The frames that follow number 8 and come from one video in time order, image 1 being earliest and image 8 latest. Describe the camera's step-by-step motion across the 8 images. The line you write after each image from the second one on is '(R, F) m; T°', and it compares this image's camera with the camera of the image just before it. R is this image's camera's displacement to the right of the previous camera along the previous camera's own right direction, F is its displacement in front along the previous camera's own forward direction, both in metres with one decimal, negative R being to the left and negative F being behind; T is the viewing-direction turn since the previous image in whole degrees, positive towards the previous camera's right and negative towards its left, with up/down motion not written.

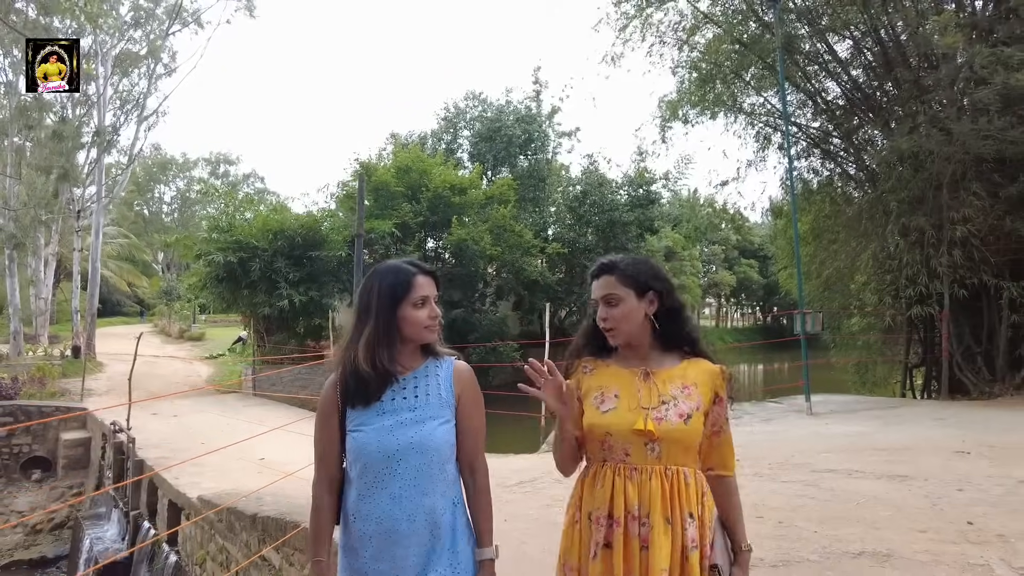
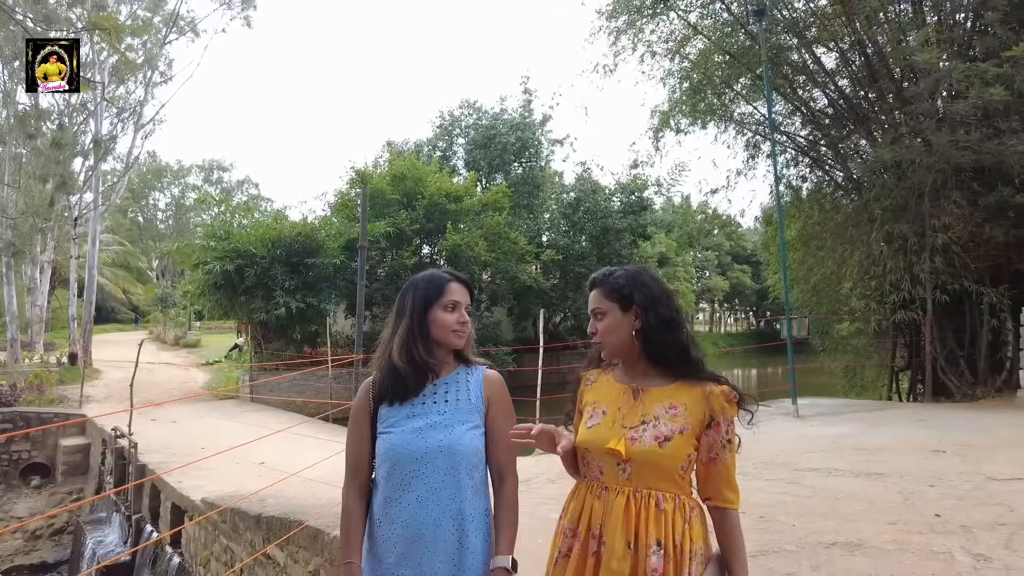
(0.0, -0.2) m; 0°
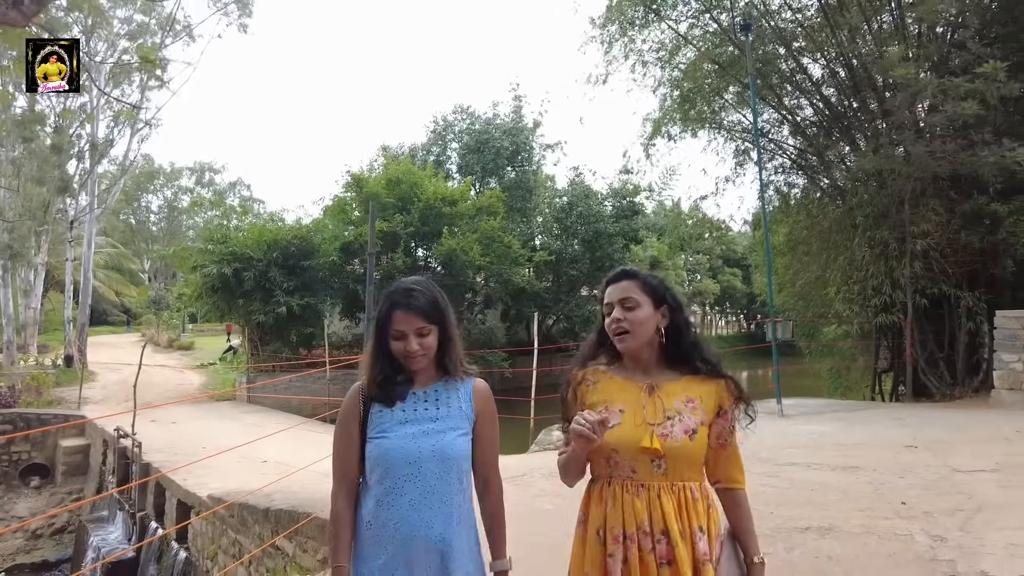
(0.0, -0.2) m; +1°
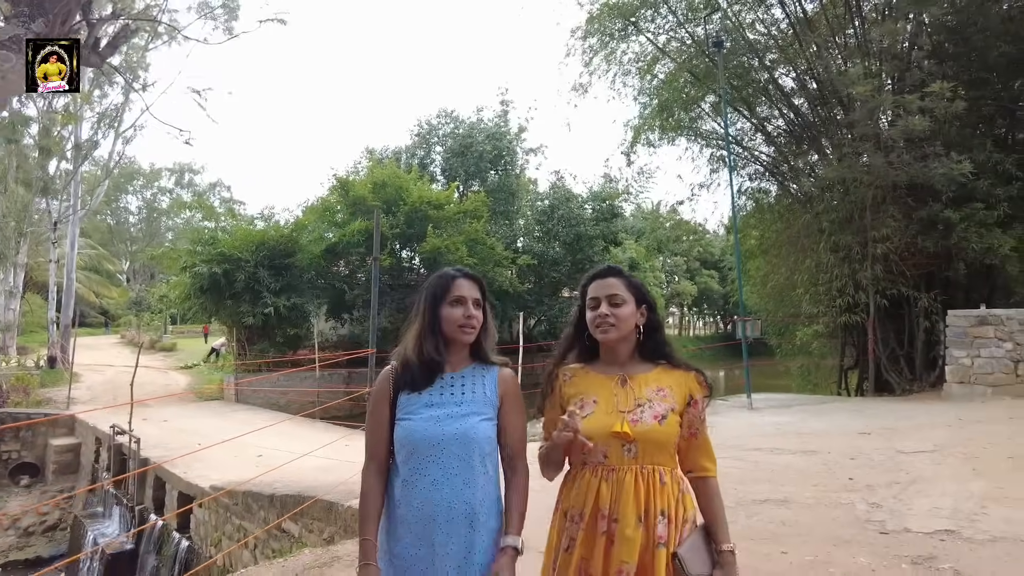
(-0.1, -0.3) m; +2°
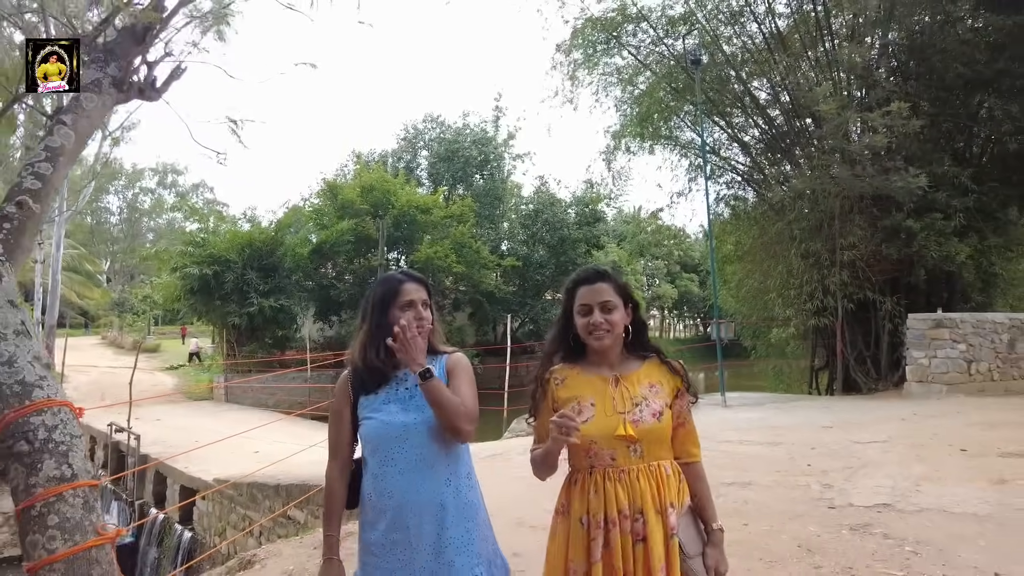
(-0.1, -0.4) m; +2°
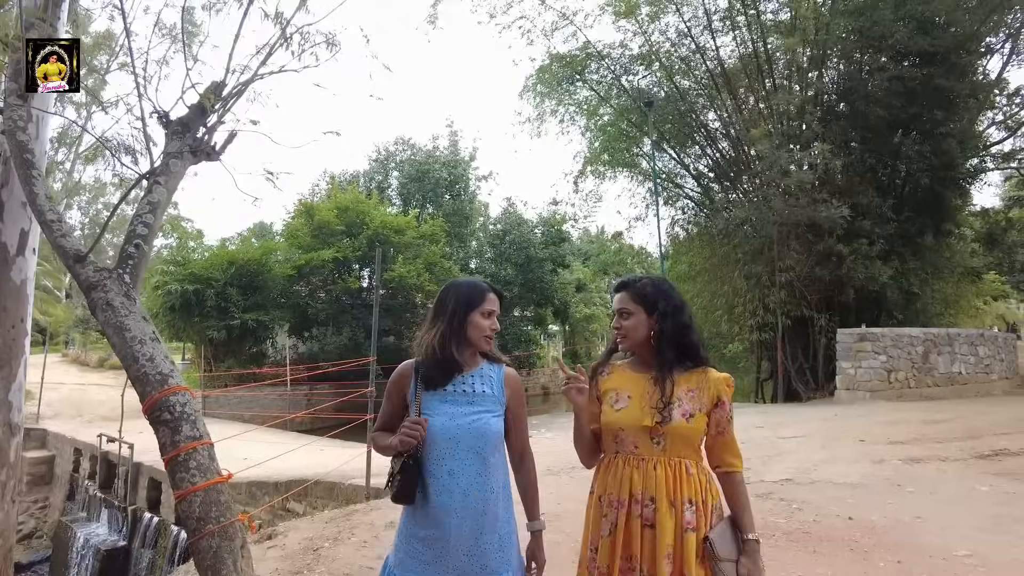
(-0.1, -0.7) m; +3°
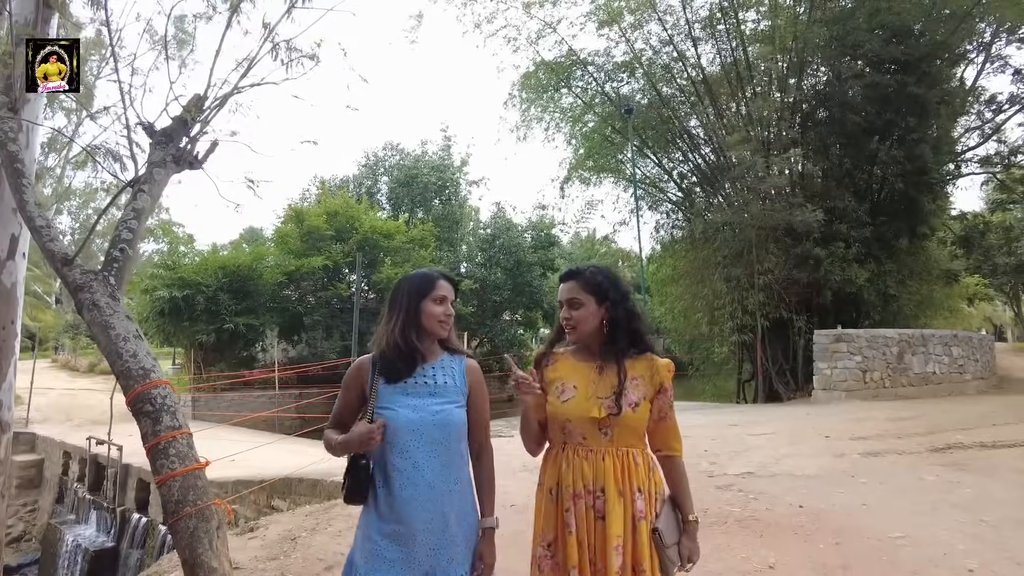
(+0.1, -0.2) m; +1°
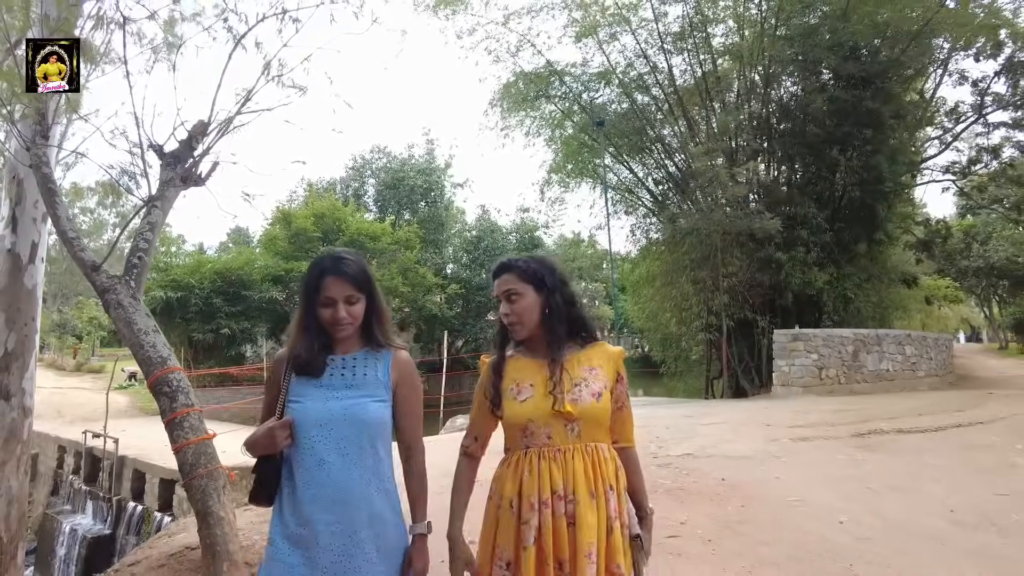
(+0.1, -0.5) m; +1°
